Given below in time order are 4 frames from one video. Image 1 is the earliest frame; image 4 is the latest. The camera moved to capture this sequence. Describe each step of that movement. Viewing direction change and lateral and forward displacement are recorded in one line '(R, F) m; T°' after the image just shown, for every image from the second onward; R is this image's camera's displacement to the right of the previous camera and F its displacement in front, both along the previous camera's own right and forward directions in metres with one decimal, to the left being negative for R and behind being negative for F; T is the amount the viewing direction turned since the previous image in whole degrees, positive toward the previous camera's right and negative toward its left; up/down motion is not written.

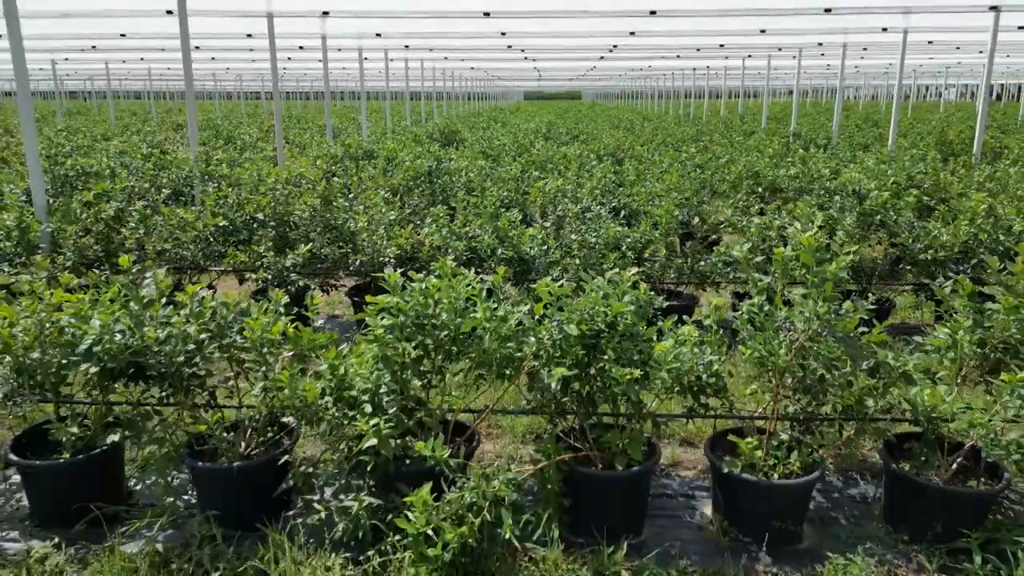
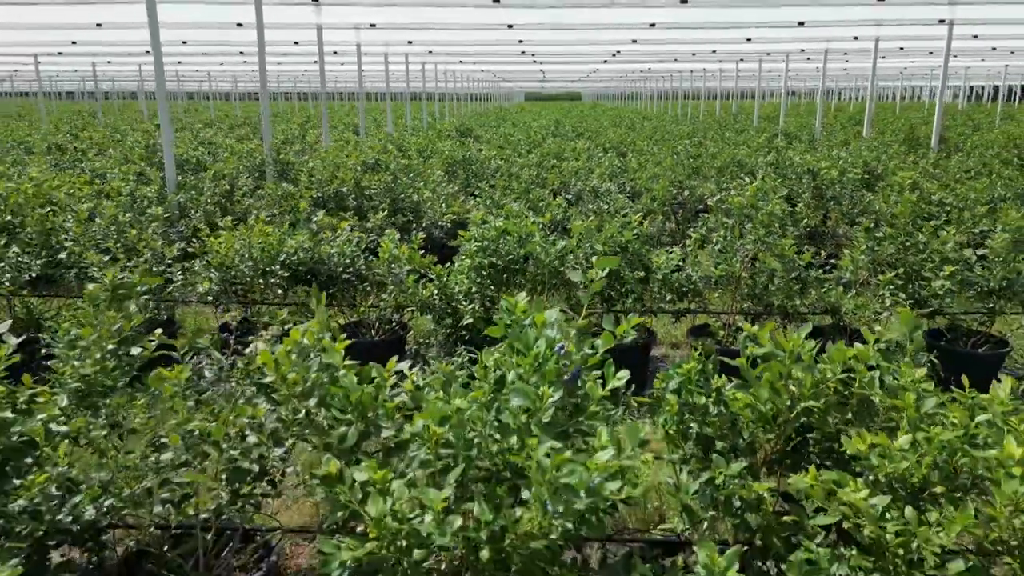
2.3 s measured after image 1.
(-0.4, -1.8) m; 0°
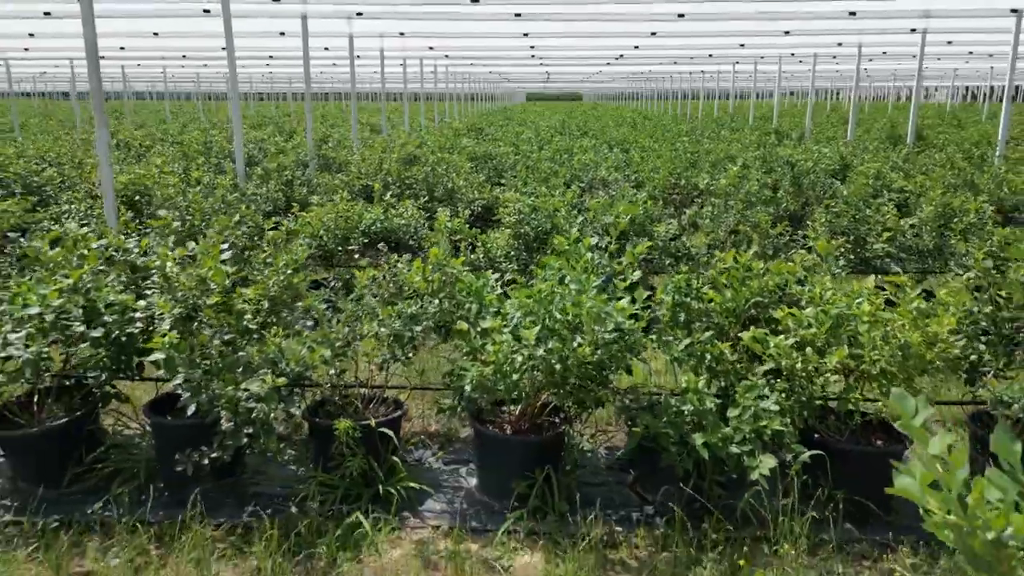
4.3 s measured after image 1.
(-0.3, -1.4) m; 0°
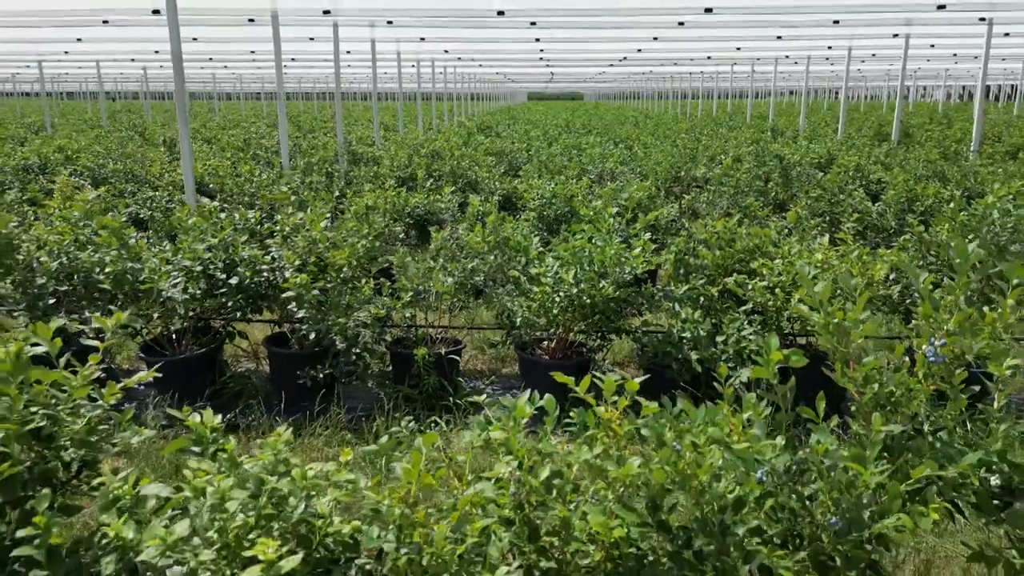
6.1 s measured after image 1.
(-0.3, -1.1) m; 0°
